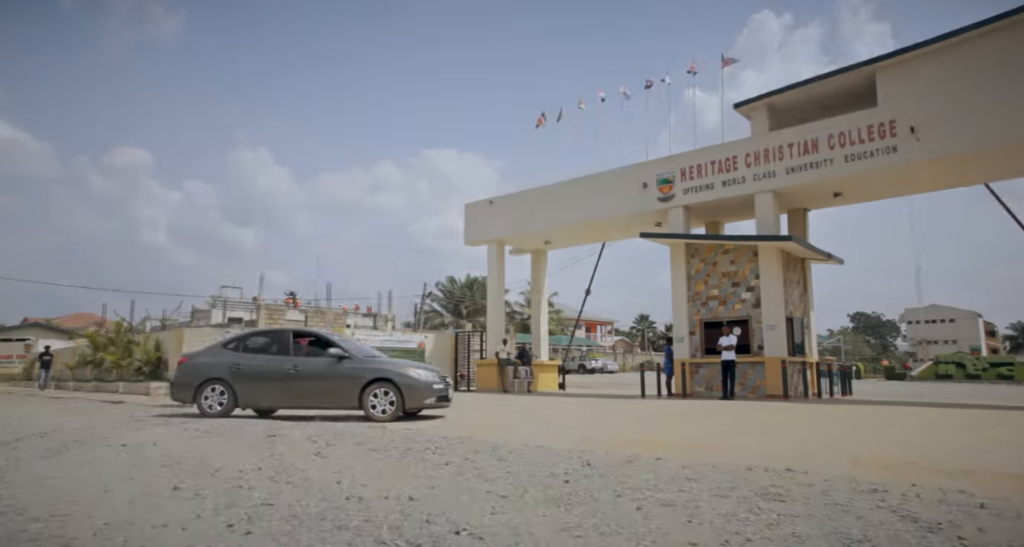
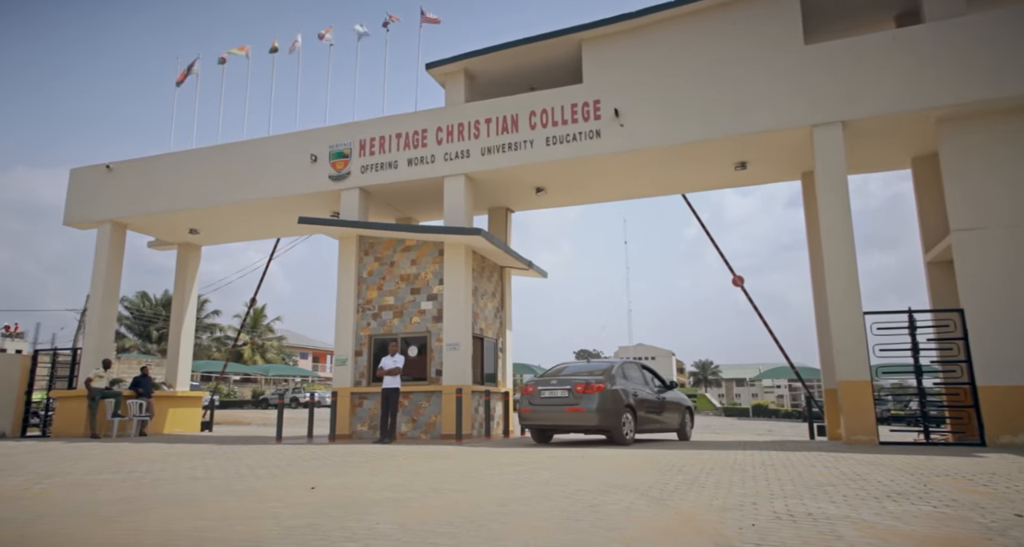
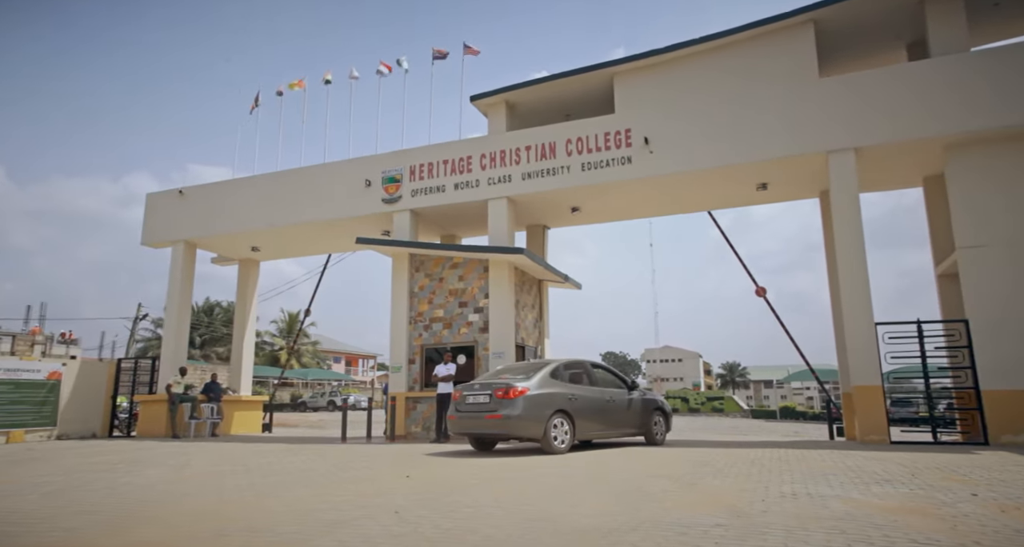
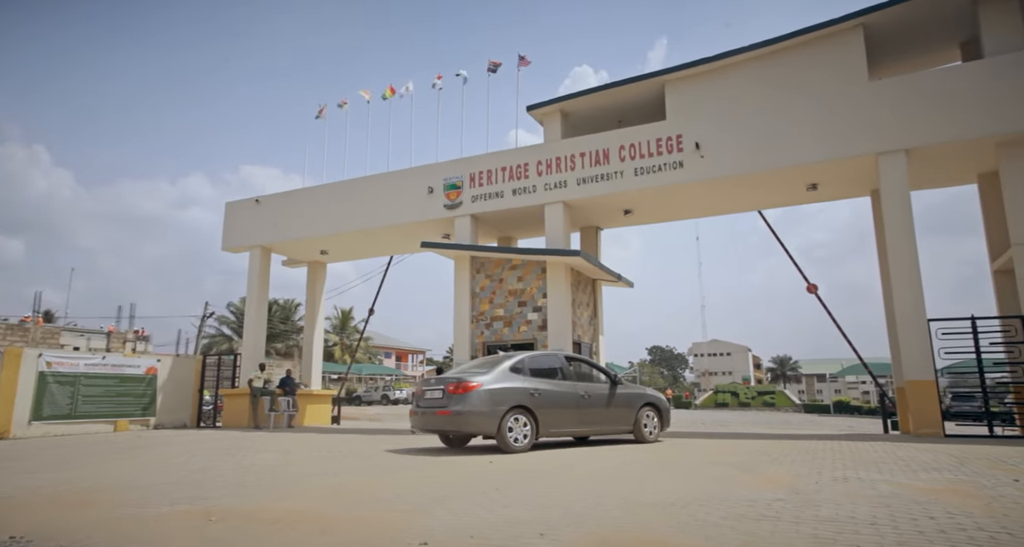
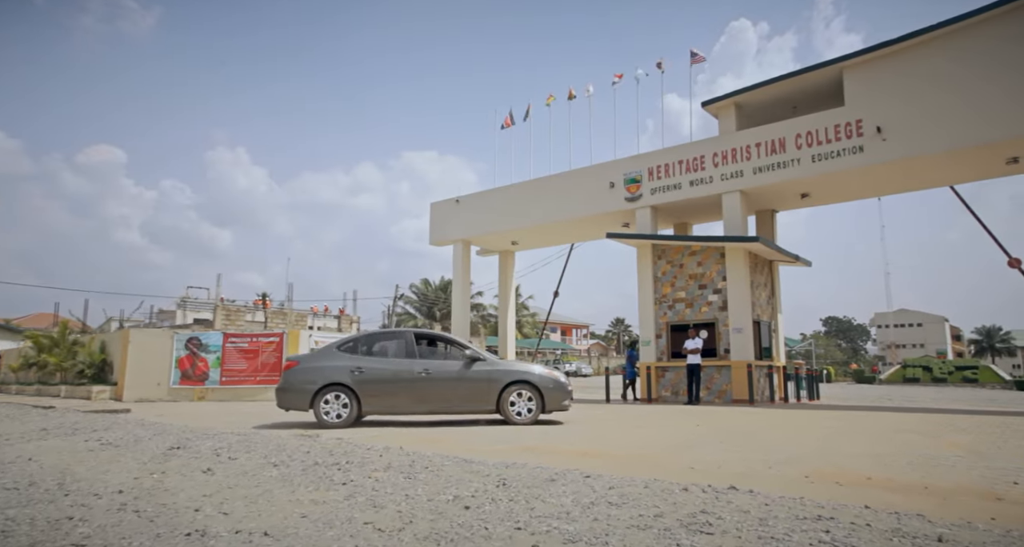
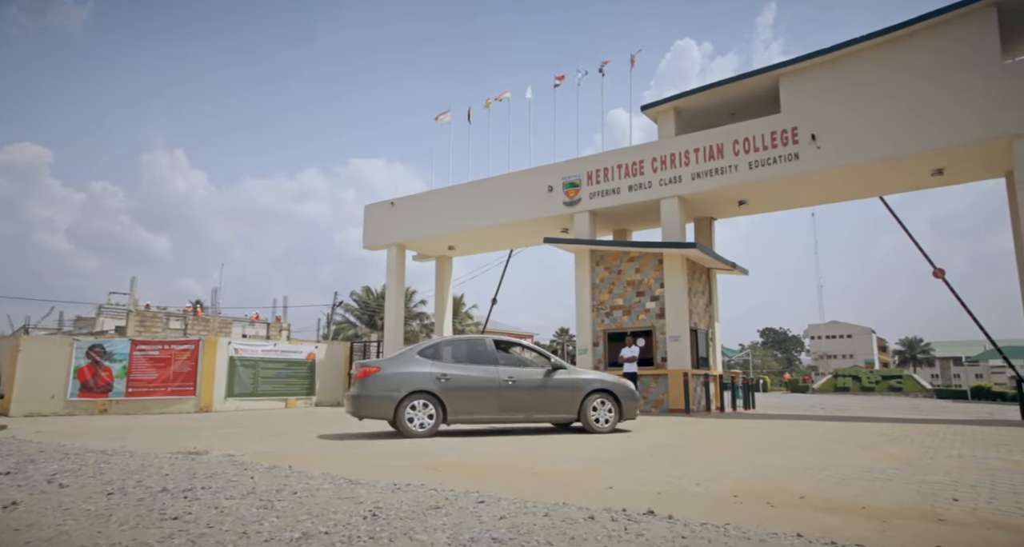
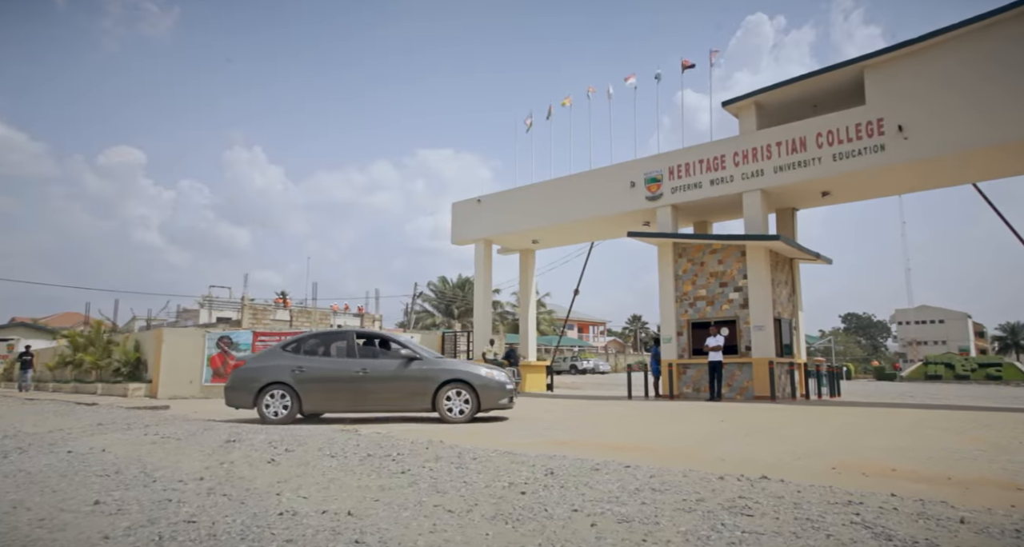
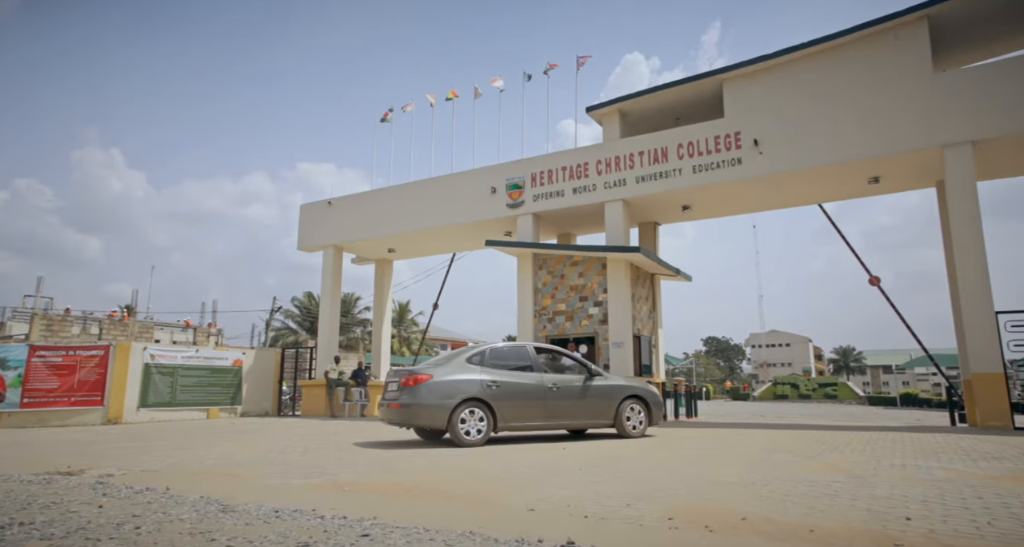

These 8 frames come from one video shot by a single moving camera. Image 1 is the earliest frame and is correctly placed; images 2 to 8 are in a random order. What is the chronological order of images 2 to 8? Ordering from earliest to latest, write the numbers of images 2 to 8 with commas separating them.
7, 5, 6, 8, 4, 3, 2
